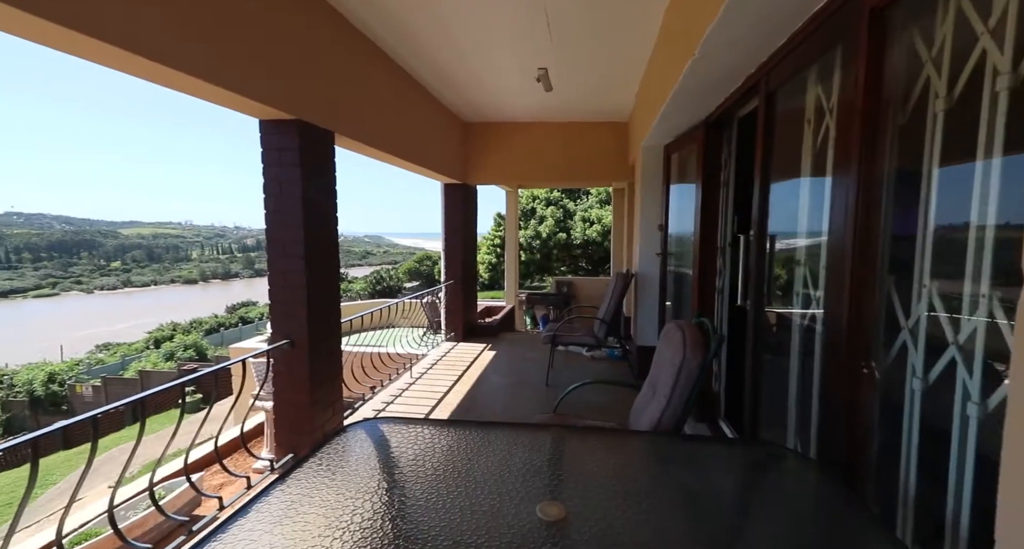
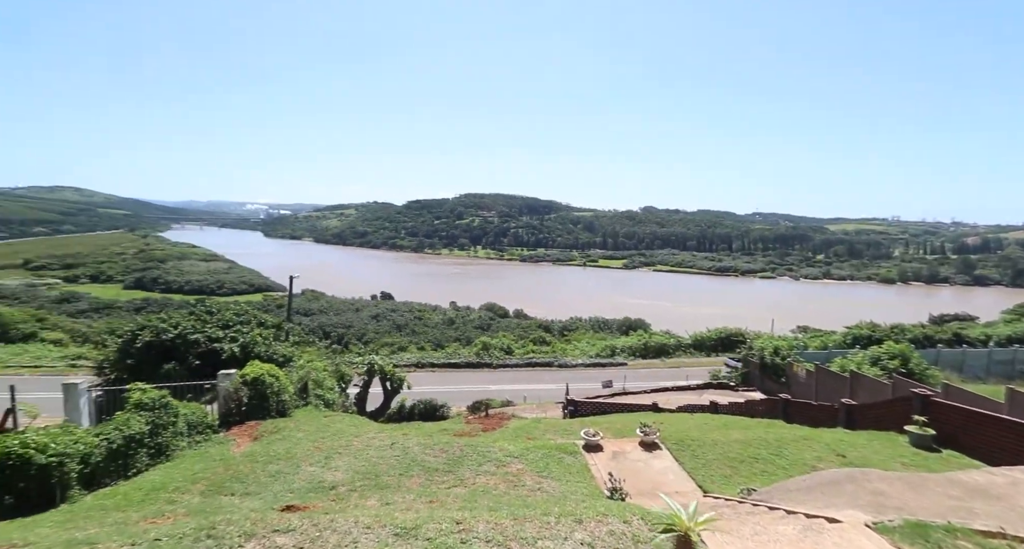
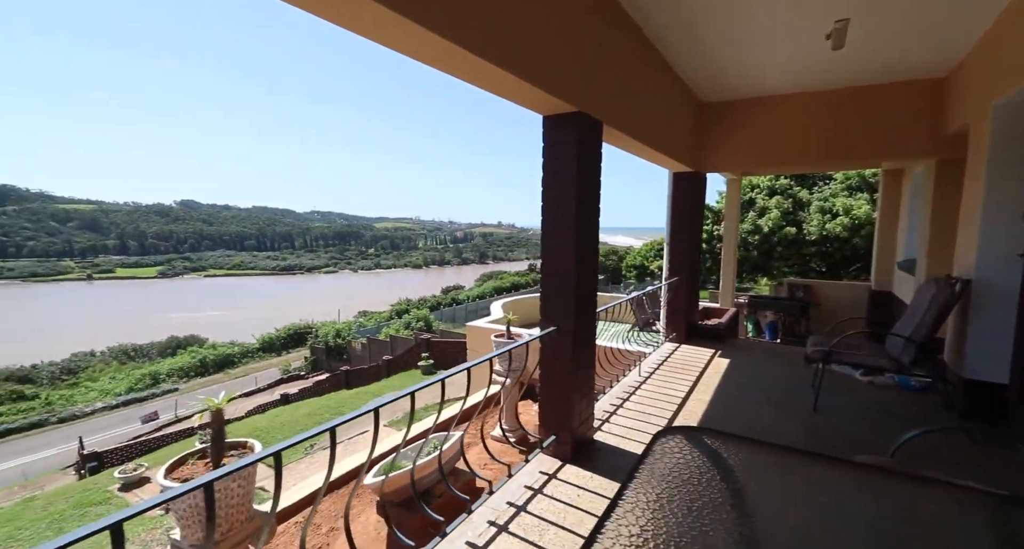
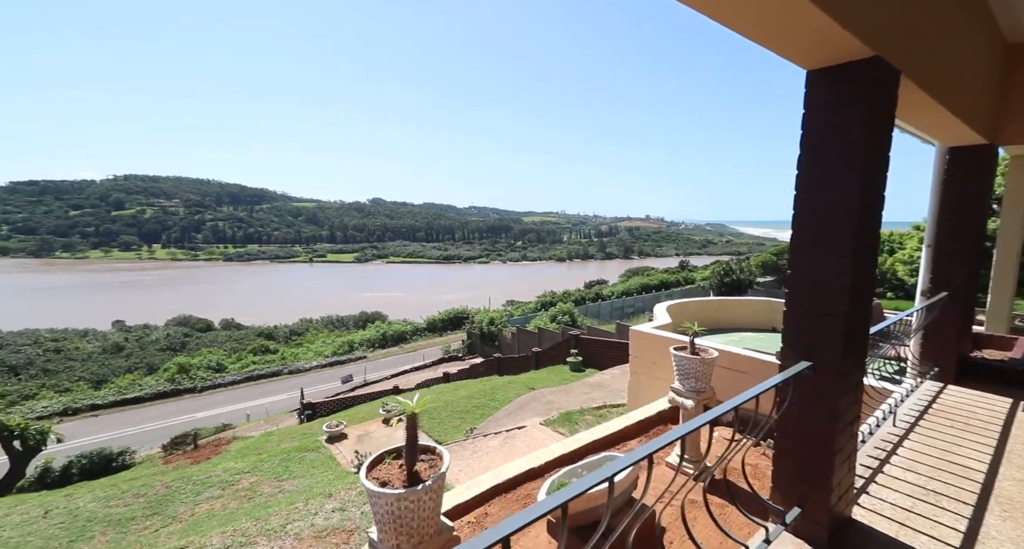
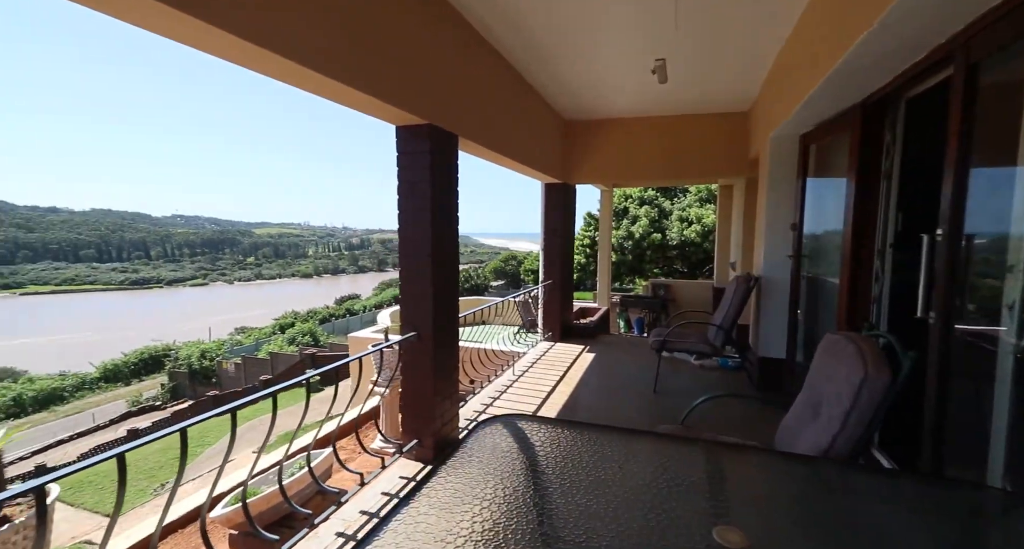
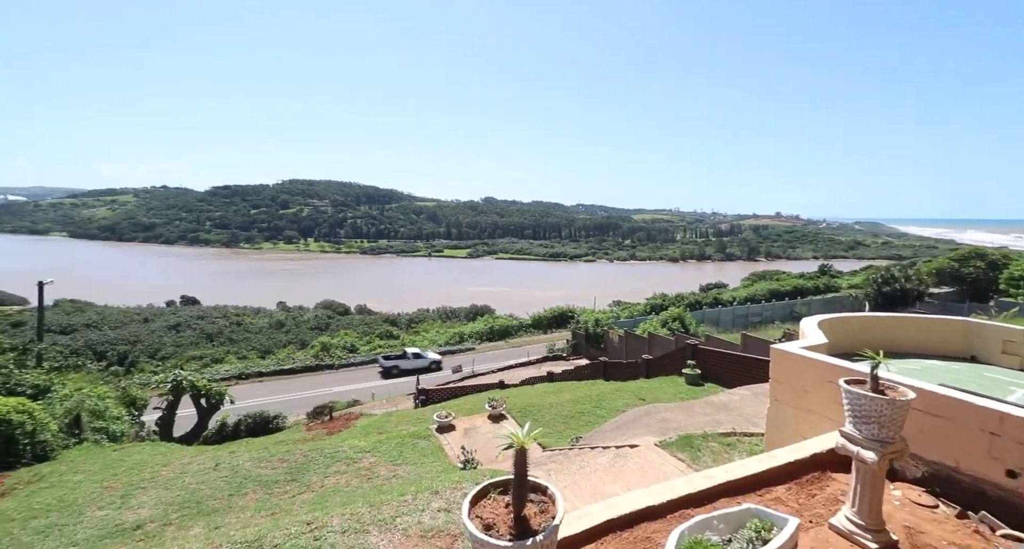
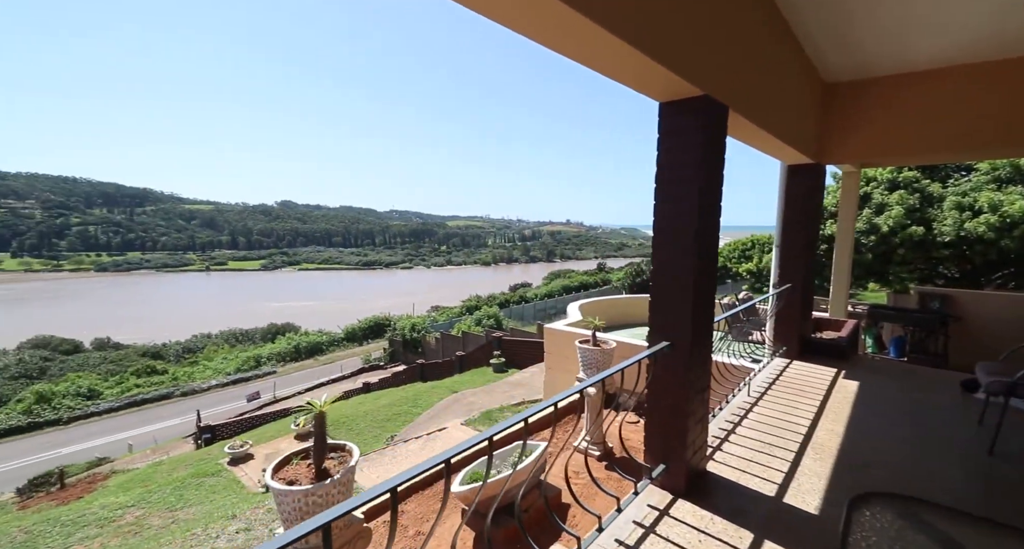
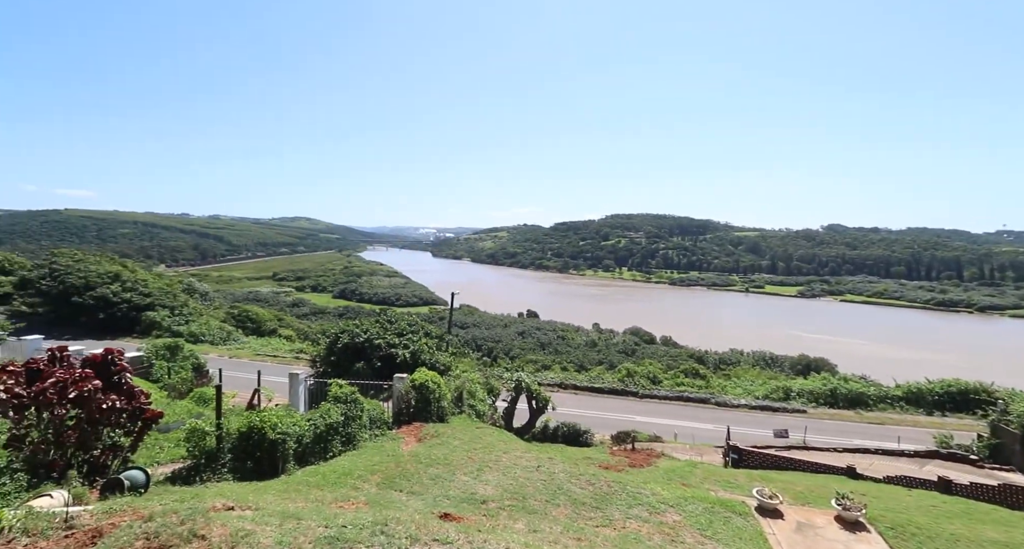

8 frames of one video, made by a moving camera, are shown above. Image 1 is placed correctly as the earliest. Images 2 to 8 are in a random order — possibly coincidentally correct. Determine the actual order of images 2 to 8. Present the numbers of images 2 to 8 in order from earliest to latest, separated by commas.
5, 3, 7, 4, 6, 2, 8
